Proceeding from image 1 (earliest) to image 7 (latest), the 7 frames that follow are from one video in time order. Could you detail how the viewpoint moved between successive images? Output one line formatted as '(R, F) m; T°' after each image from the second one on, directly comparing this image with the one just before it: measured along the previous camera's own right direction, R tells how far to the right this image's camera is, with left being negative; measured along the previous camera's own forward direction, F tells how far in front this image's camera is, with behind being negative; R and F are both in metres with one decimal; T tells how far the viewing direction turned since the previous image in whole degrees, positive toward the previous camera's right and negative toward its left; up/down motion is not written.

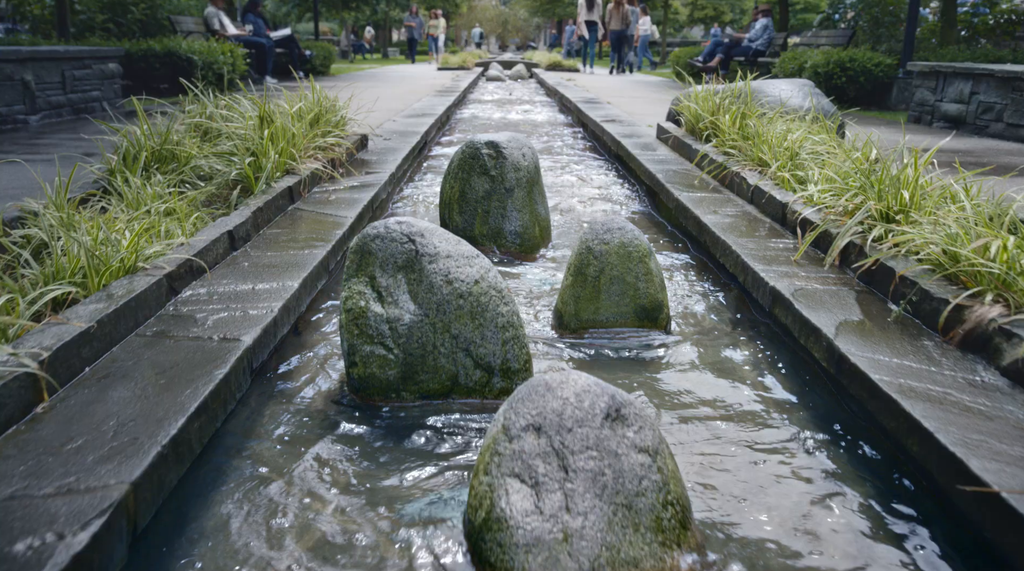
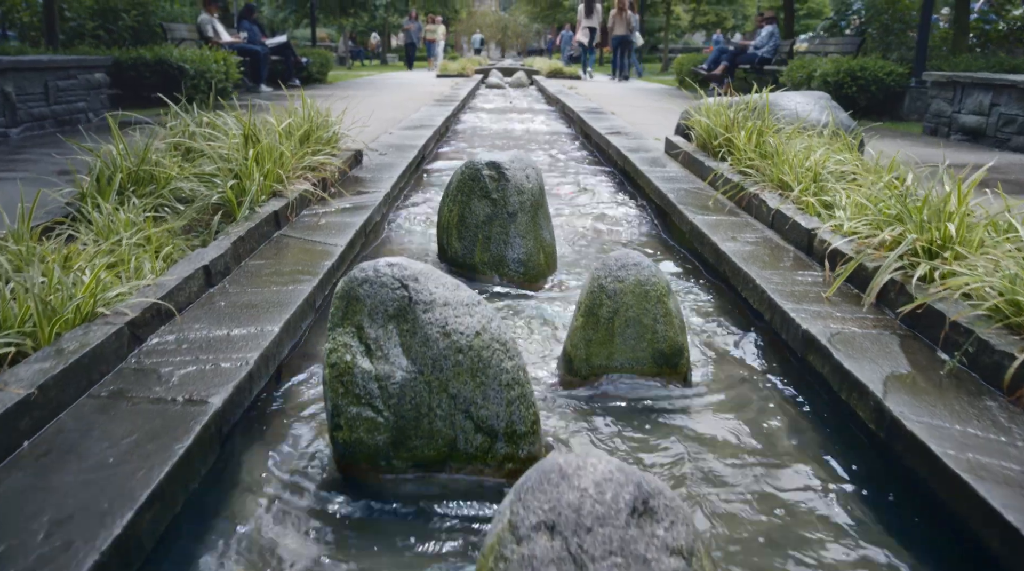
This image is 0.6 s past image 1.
(0.0, +0.3) m; 0°
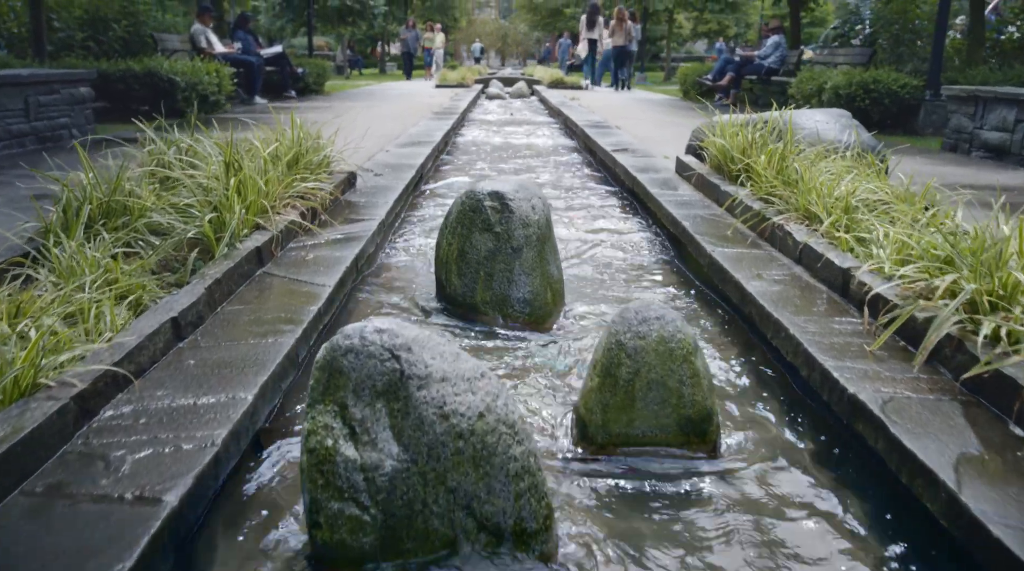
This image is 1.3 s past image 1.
(0.0, +0.4) m; 0°
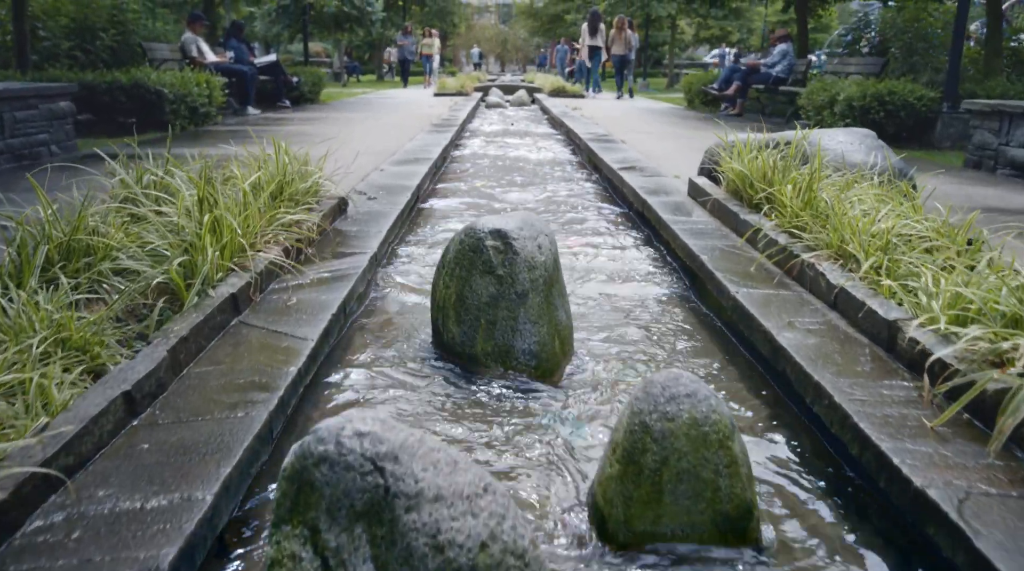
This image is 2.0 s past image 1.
(0.0, +0.4) m; 0°
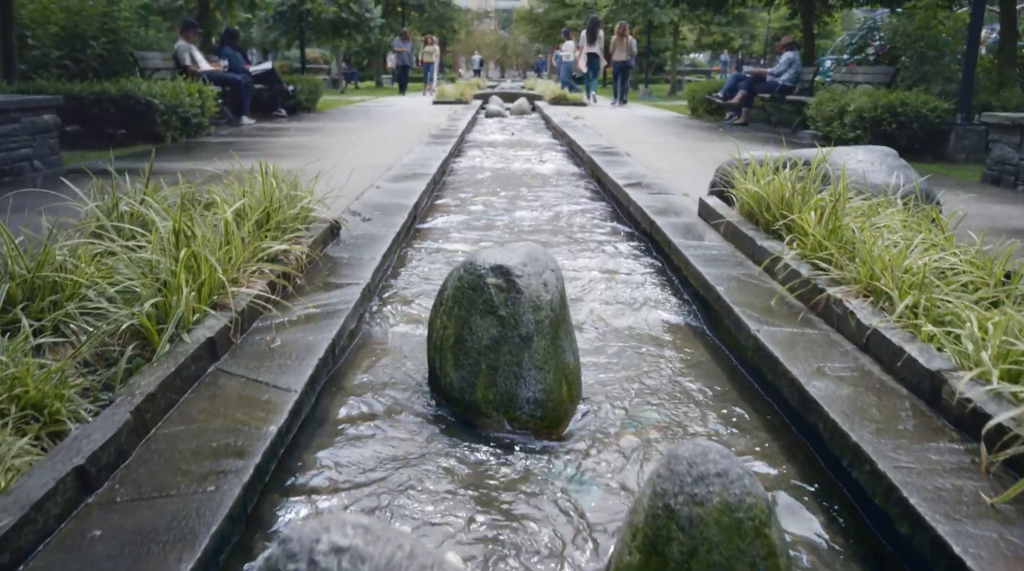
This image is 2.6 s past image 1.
(0.0, +0.3) m; 0°
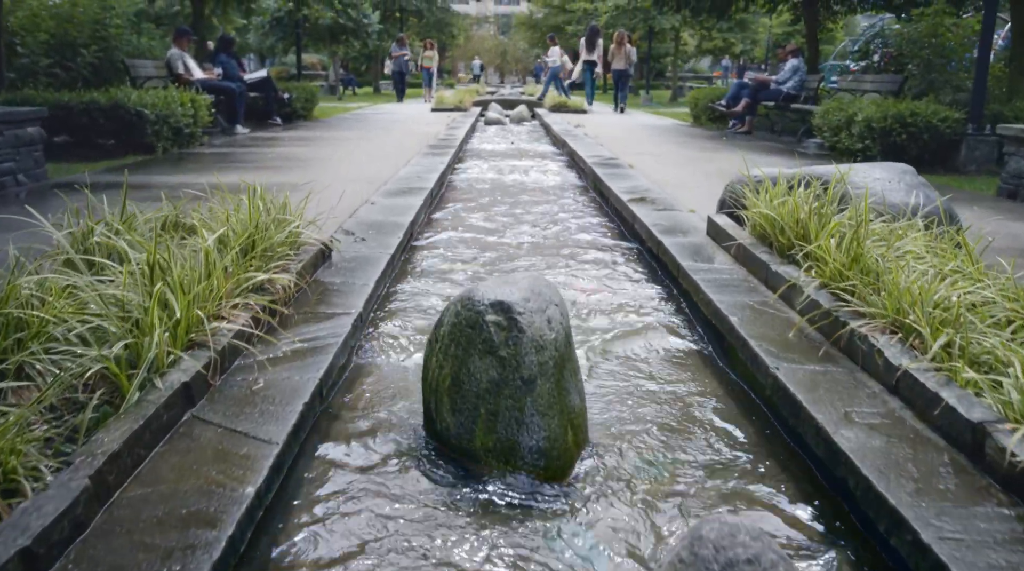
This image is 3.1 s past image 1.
(0.0, +0.3) m; 0°
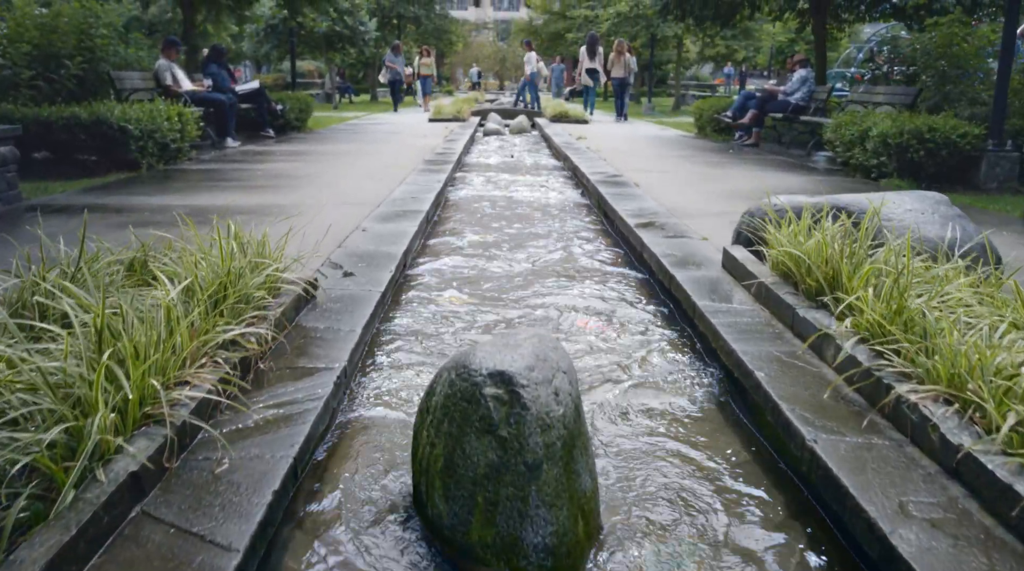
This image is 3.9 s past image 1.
(0.0, +0.4) m; 0°
